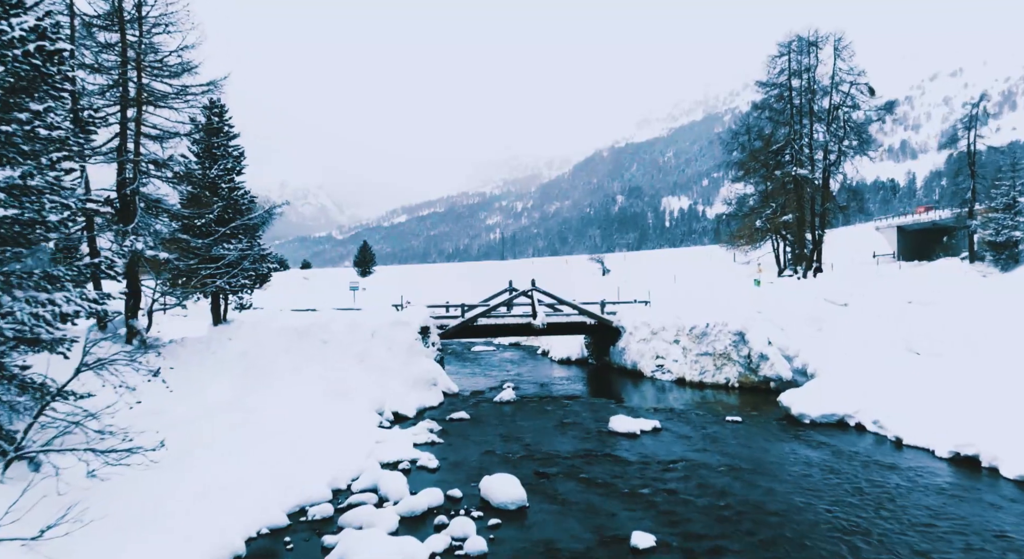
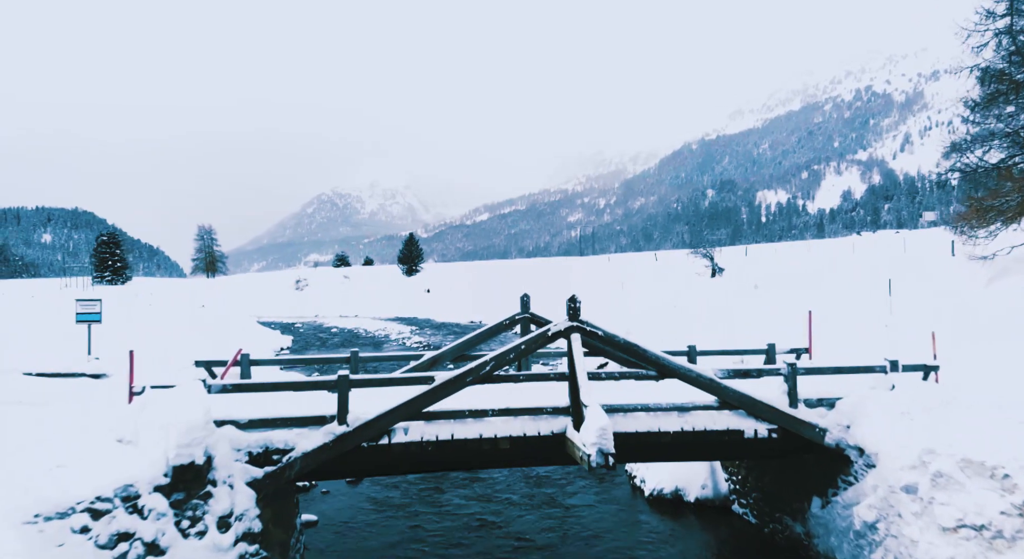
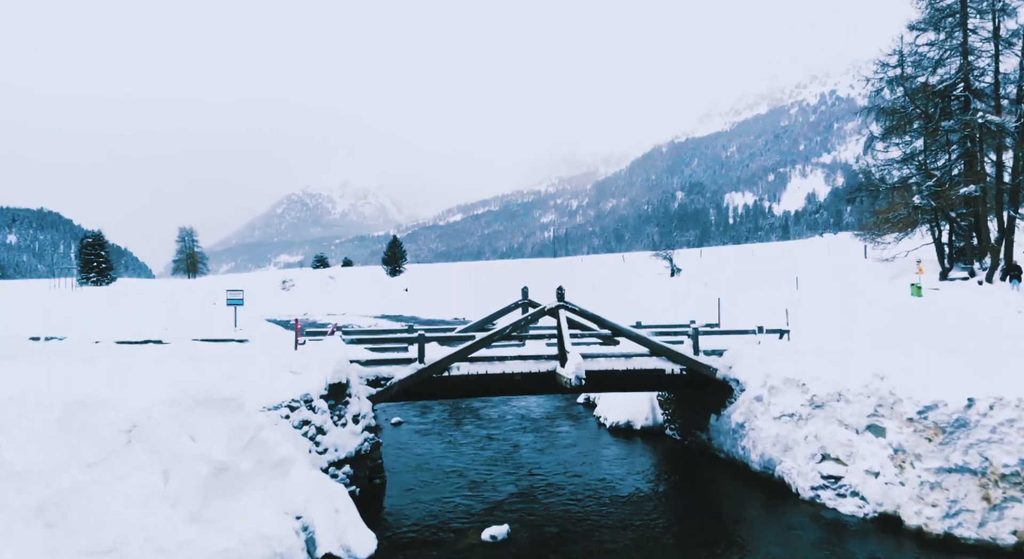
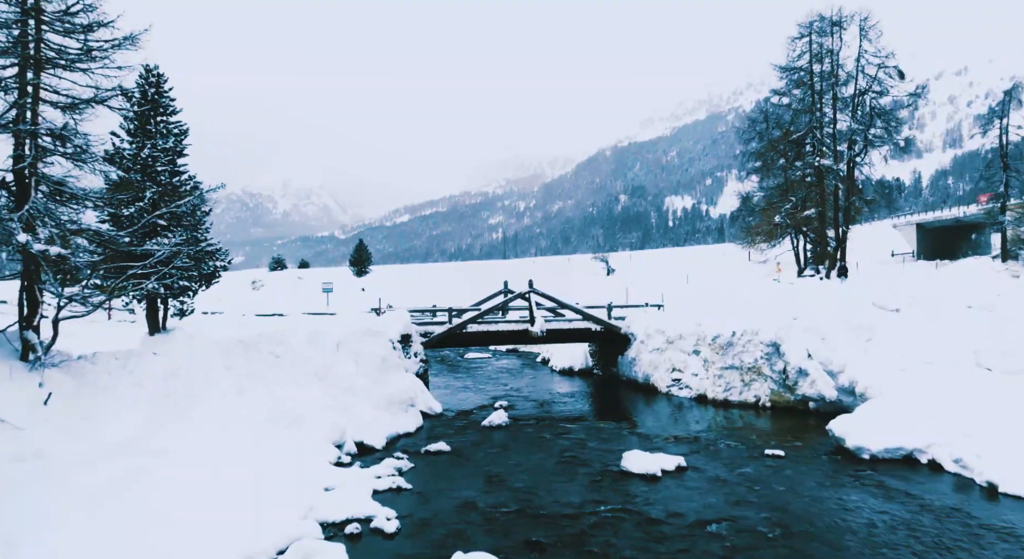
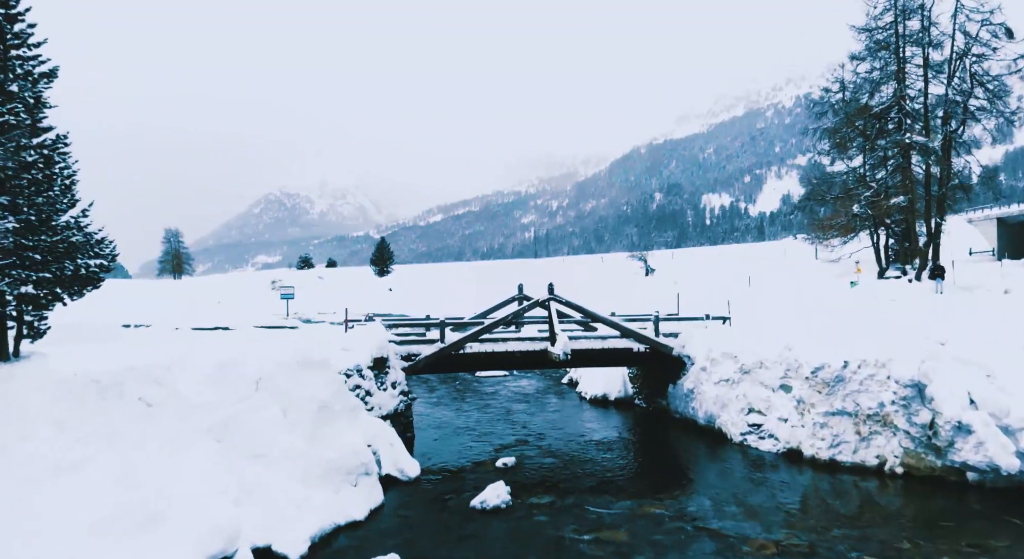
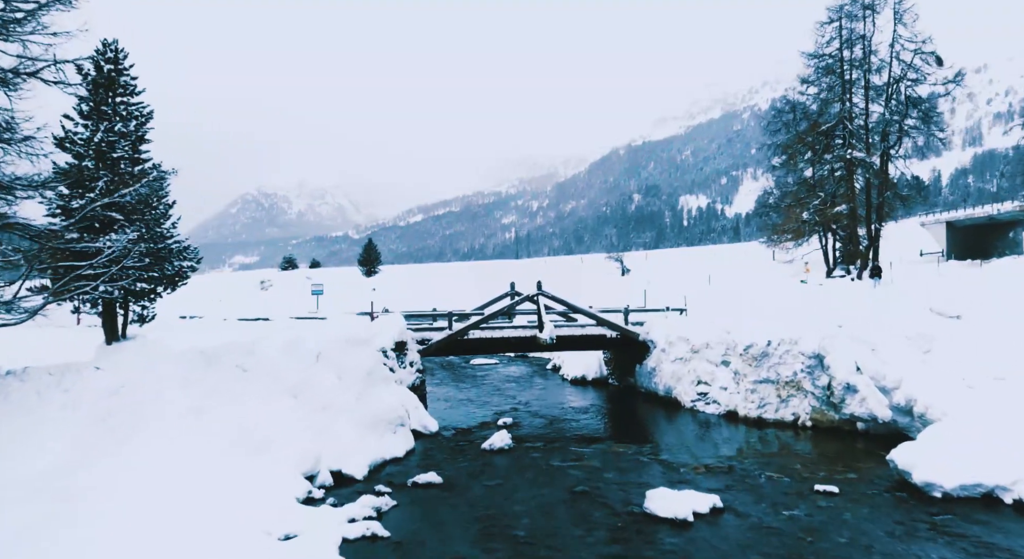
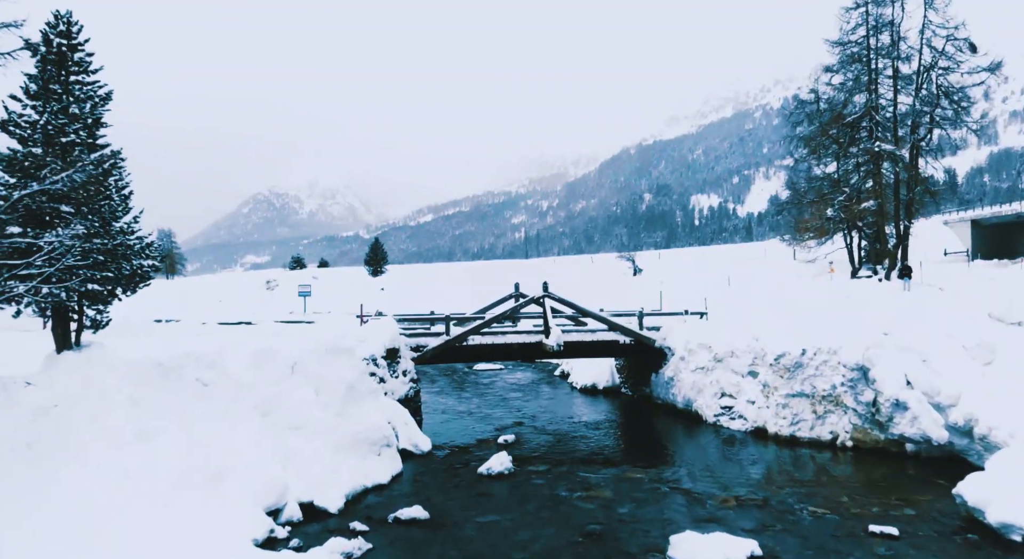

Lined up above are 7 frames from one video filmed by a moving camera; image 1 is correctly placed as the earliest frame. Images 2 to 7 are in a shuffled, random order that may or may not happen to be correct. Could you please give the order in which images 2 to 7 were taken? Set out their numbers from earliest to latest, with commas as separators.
4, 6, 7, 5, 3, 2
